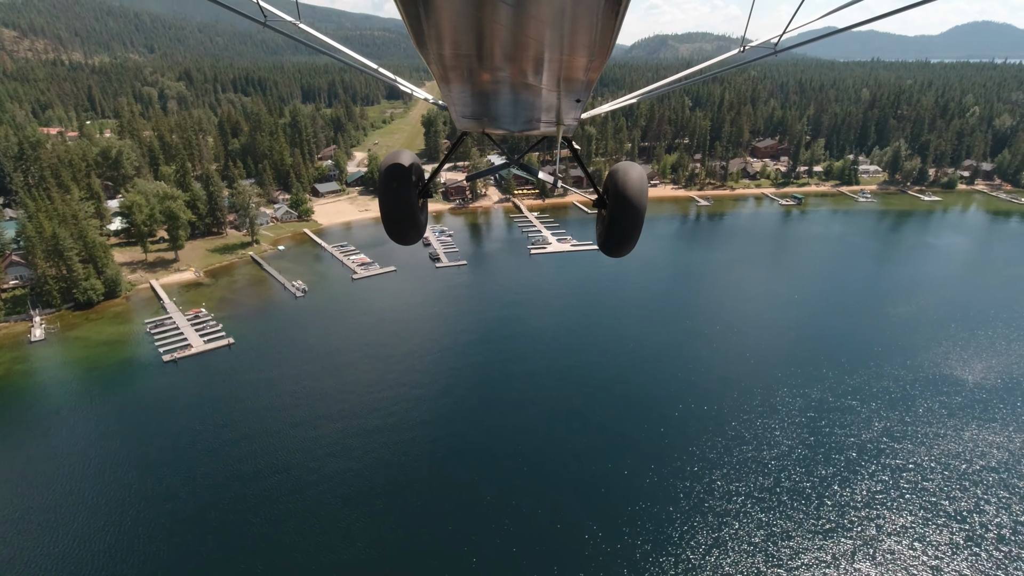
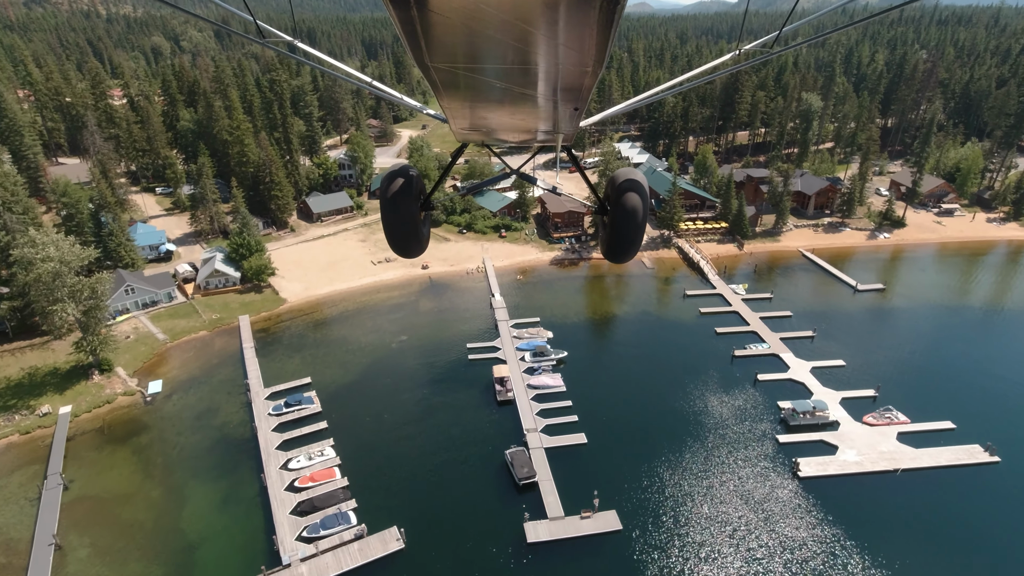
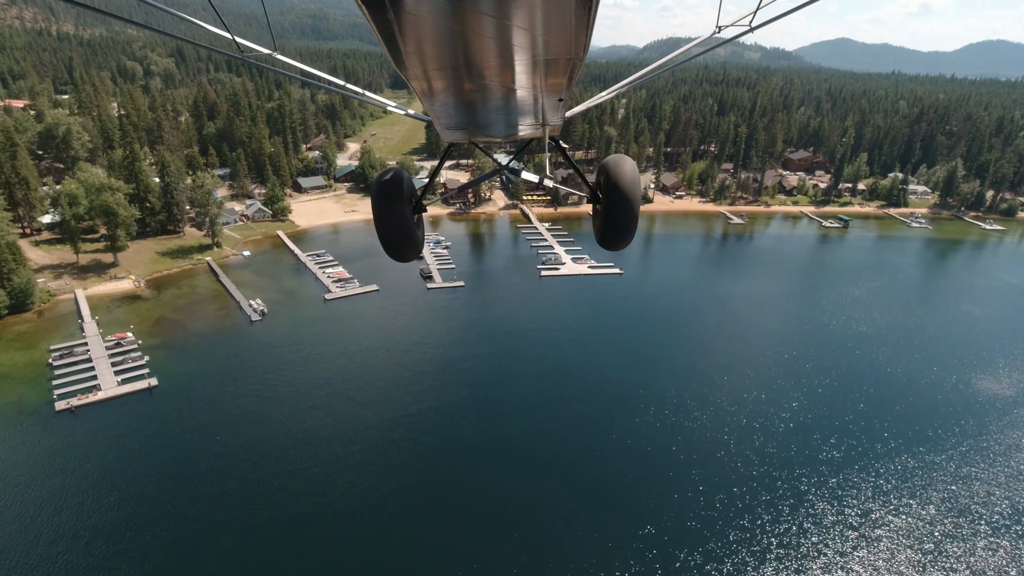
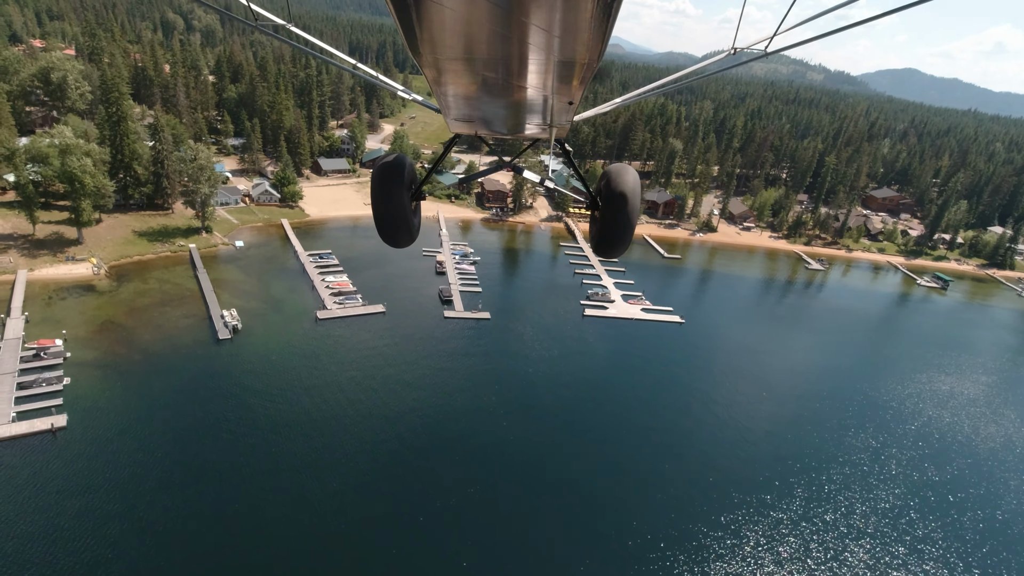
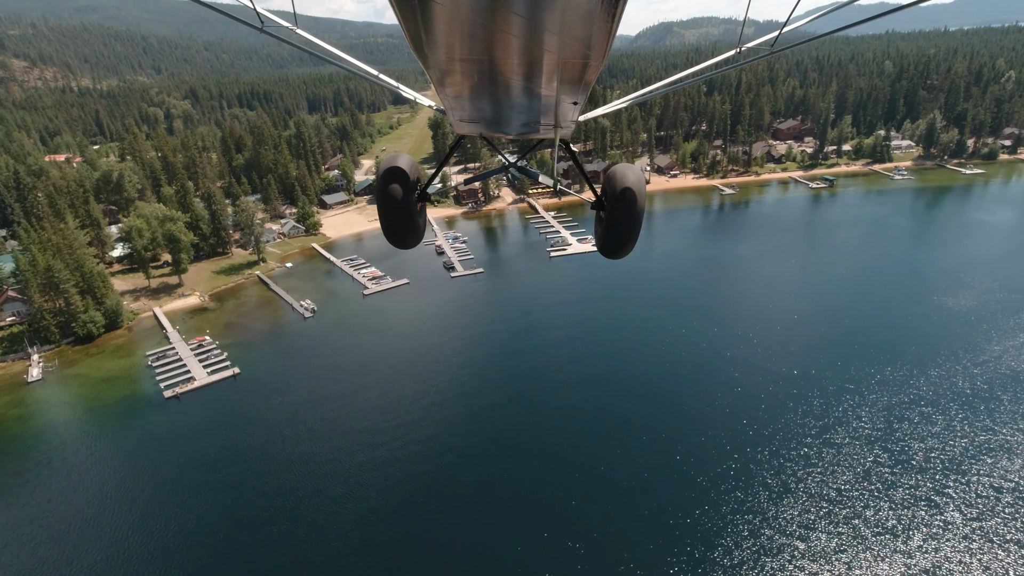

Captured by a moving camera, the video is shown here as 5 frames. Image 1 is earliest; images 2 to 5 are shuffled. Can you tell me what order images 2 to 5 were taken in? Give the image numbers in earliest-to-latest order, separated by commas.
5, 3, 4, 2
